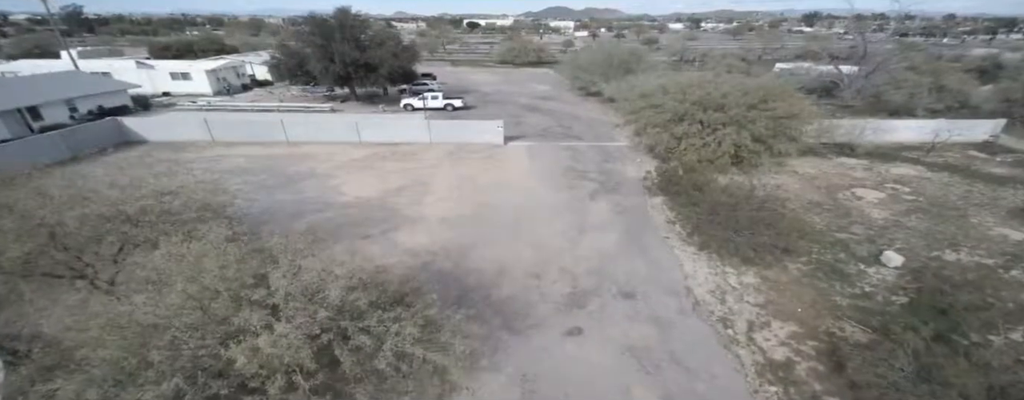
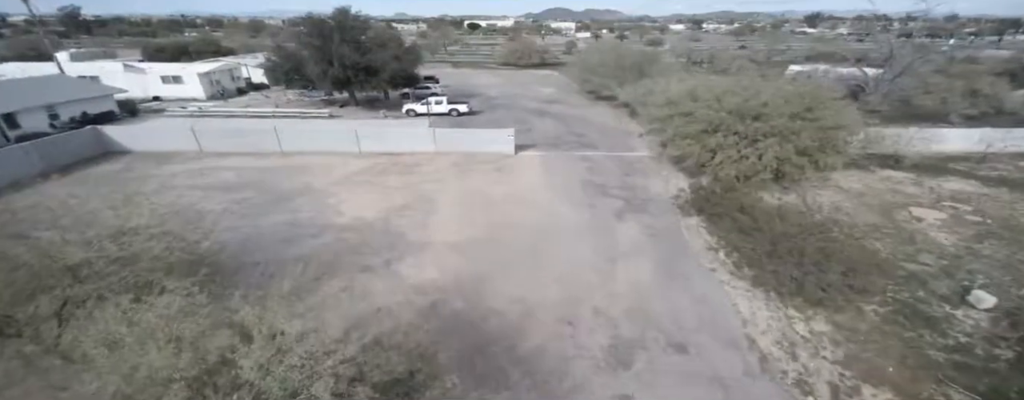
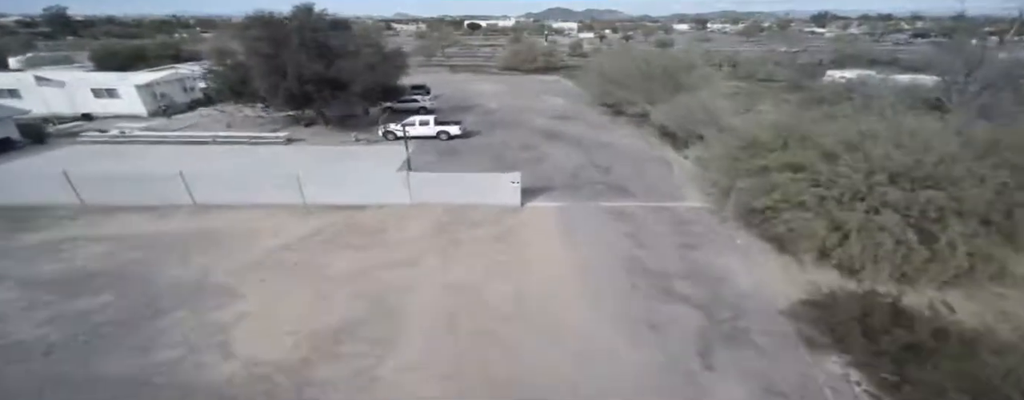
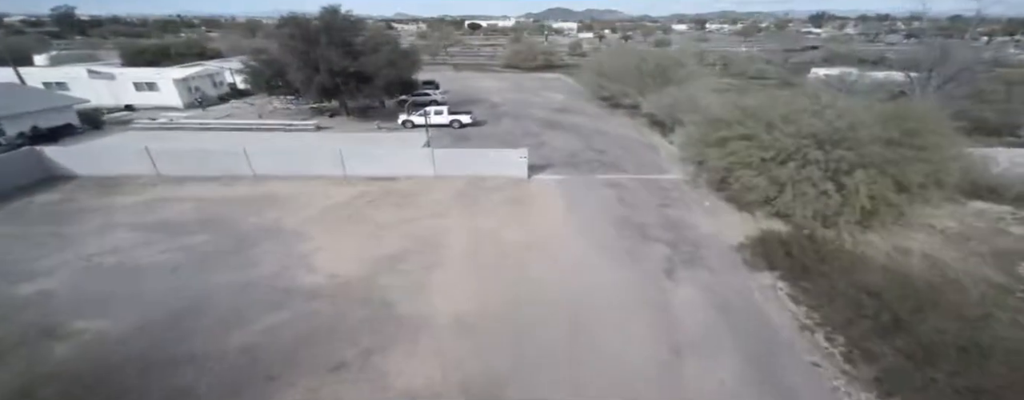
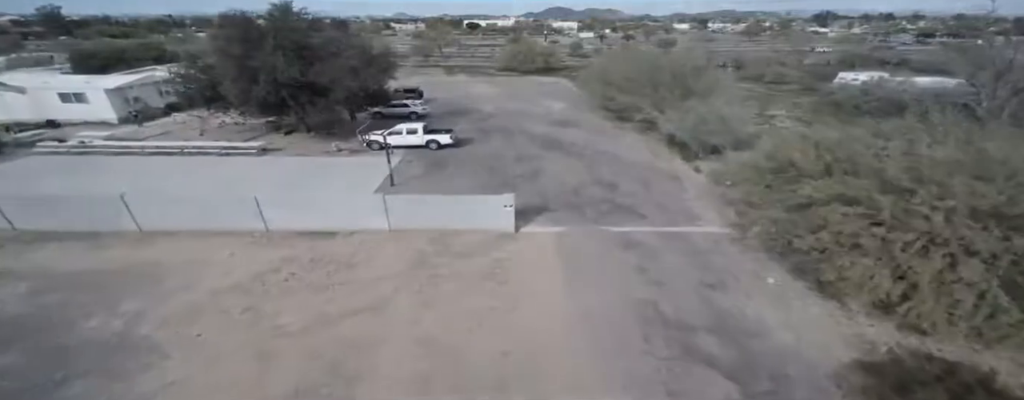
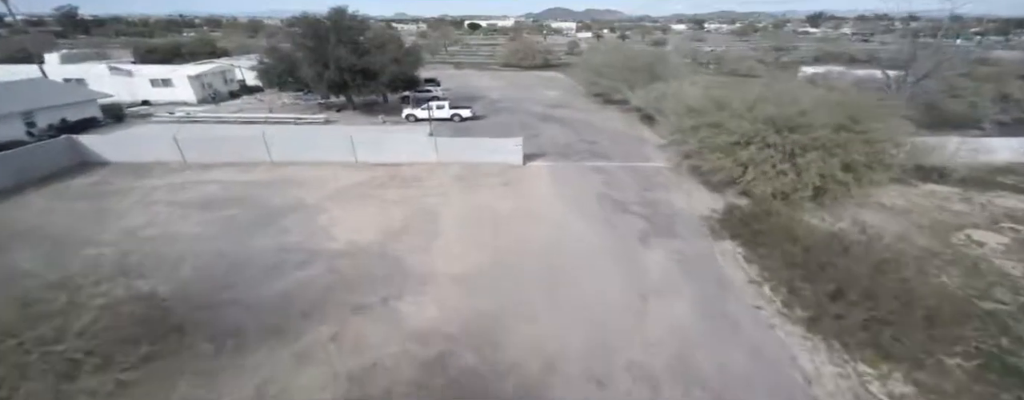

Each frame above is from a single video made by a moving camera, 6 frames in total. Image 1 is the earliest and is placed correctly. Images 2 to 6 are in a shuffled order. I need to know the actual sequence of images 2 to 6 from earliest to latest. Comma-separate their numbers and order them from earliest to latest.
2, 6, 4, 3, 5
